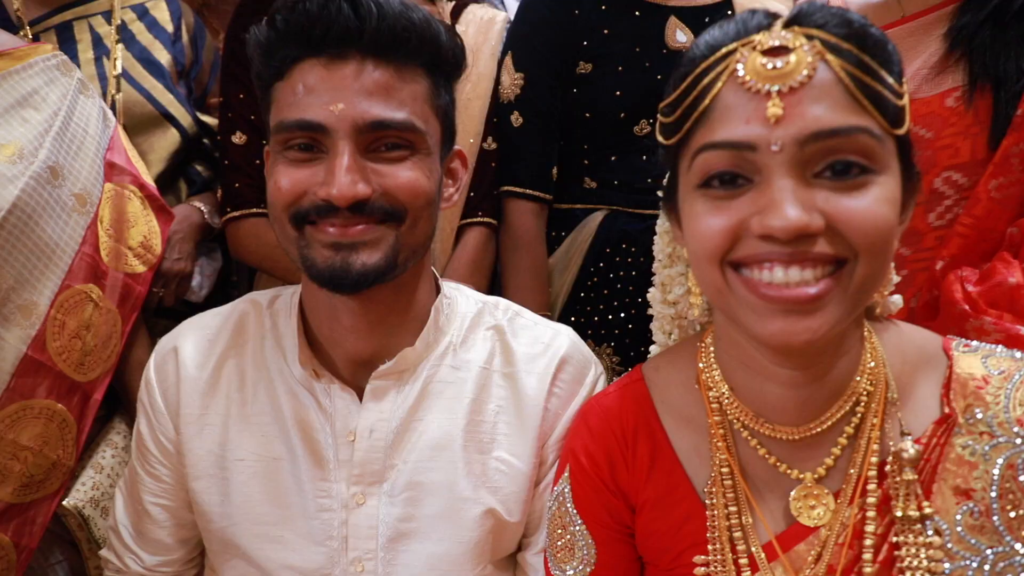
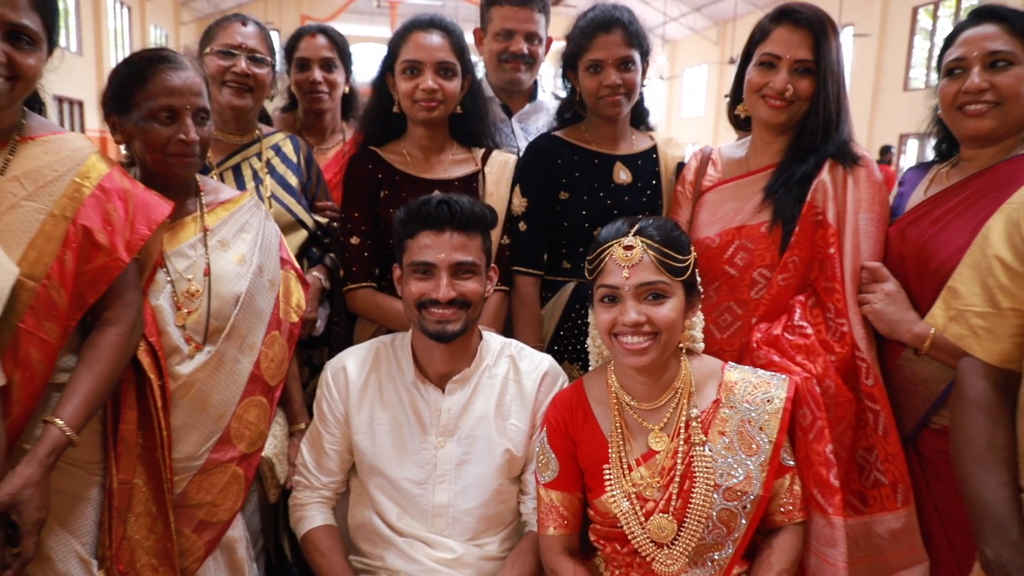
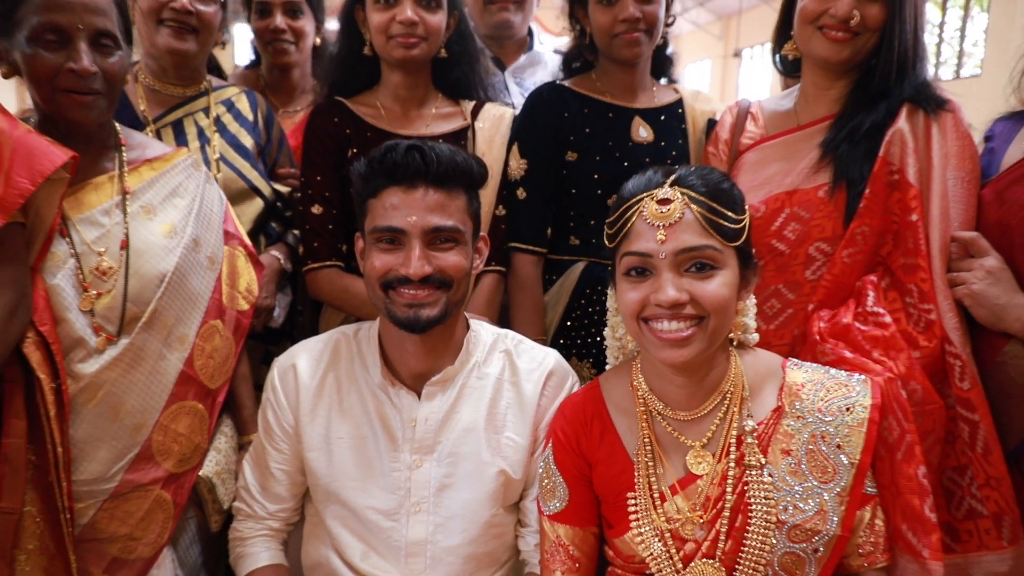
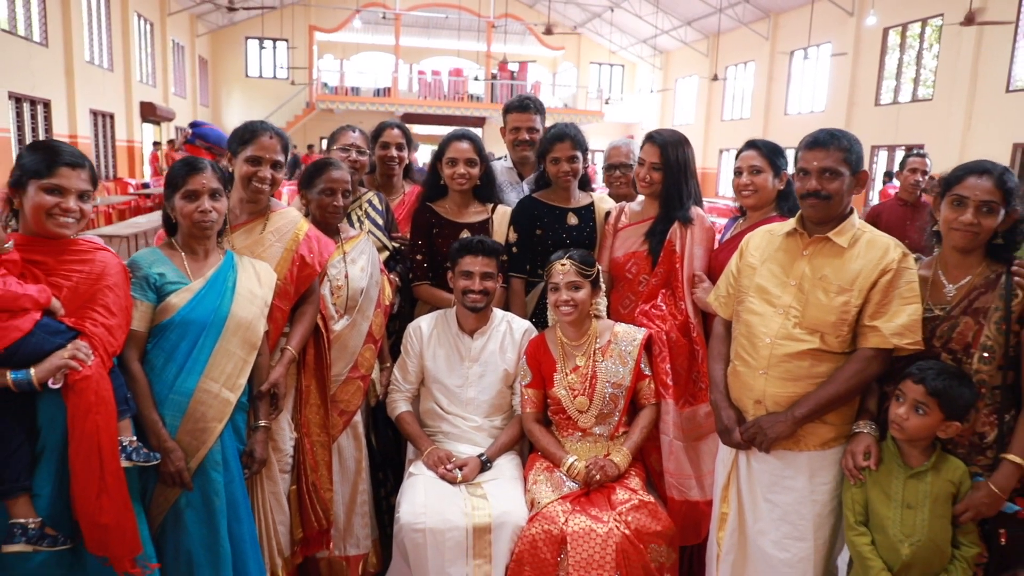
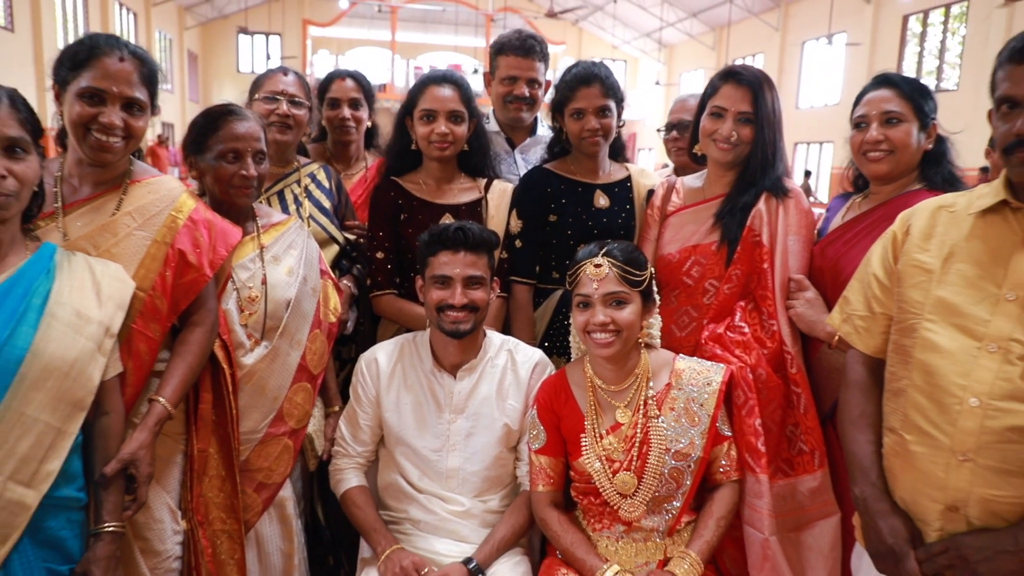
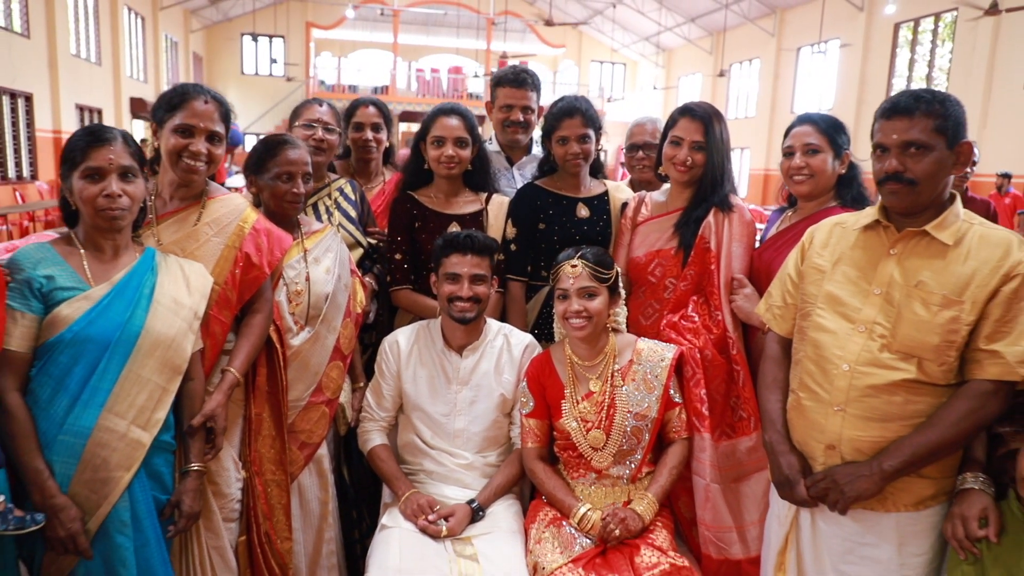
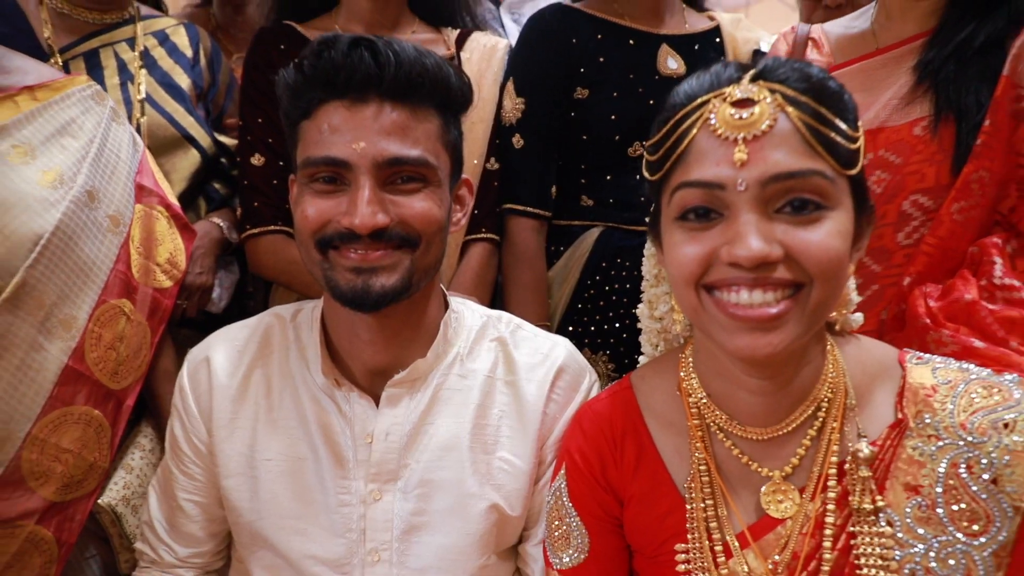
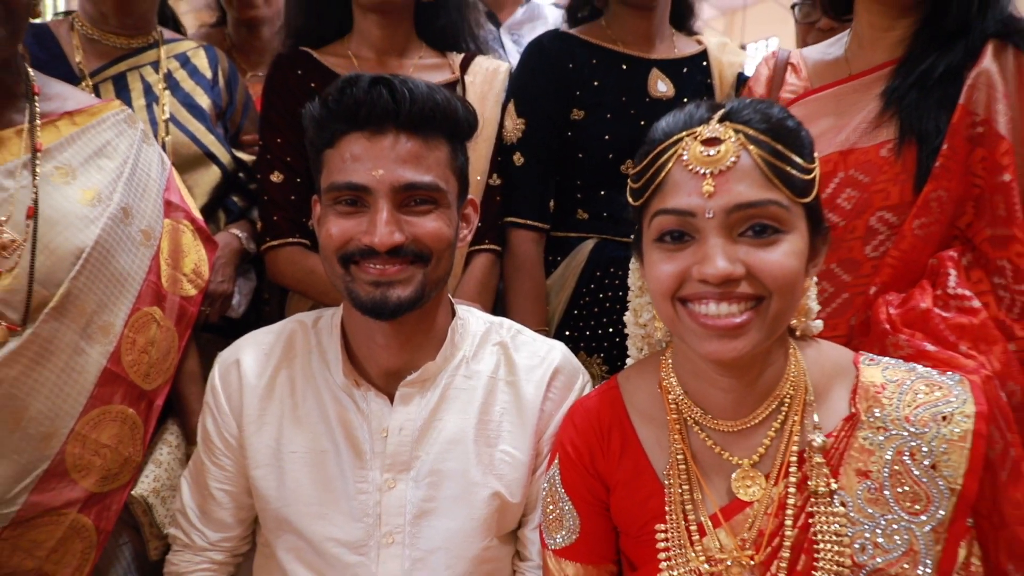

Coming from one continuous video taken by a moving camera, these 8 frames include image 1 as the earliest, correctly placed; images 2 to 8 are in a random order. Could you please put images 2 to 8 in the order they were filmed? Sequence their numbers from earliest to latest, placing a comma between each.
7, 8, 3, 2, 5, 6, 4
